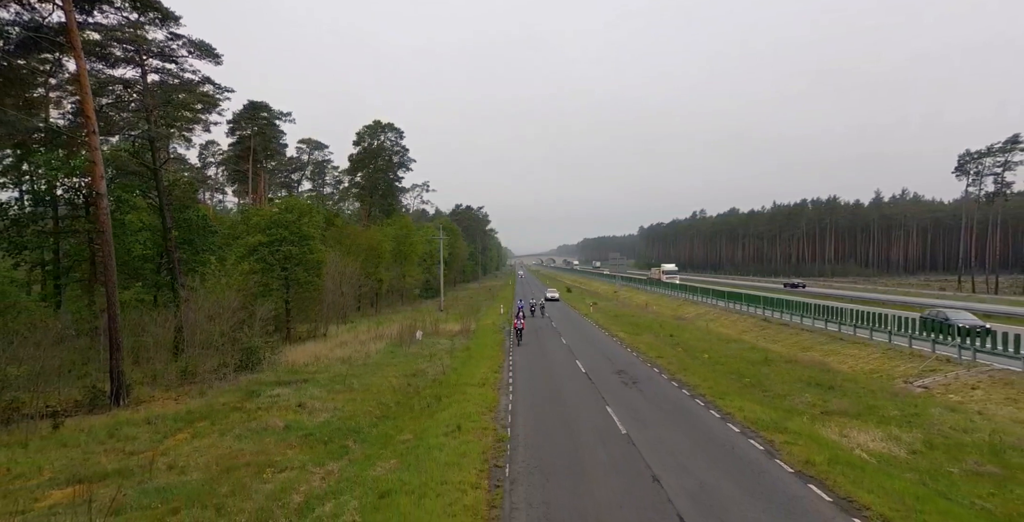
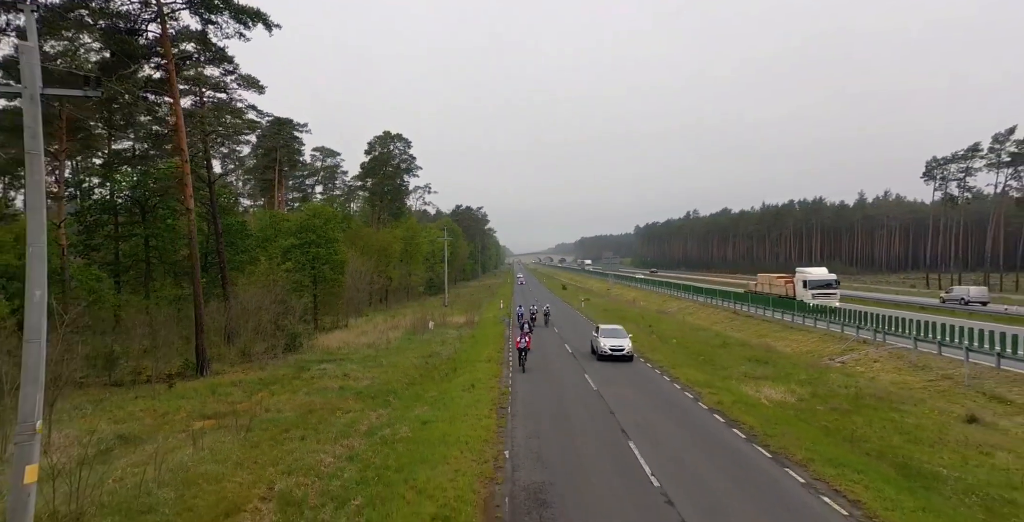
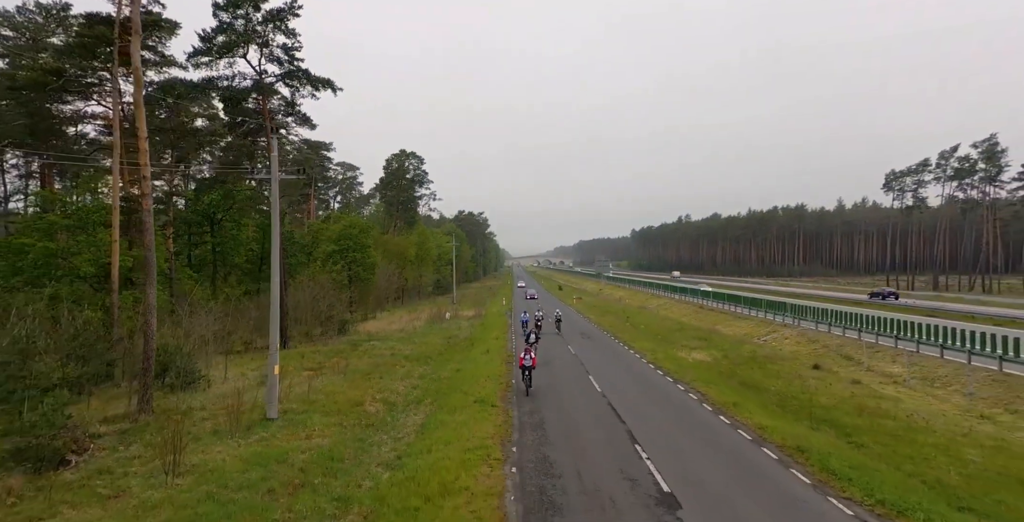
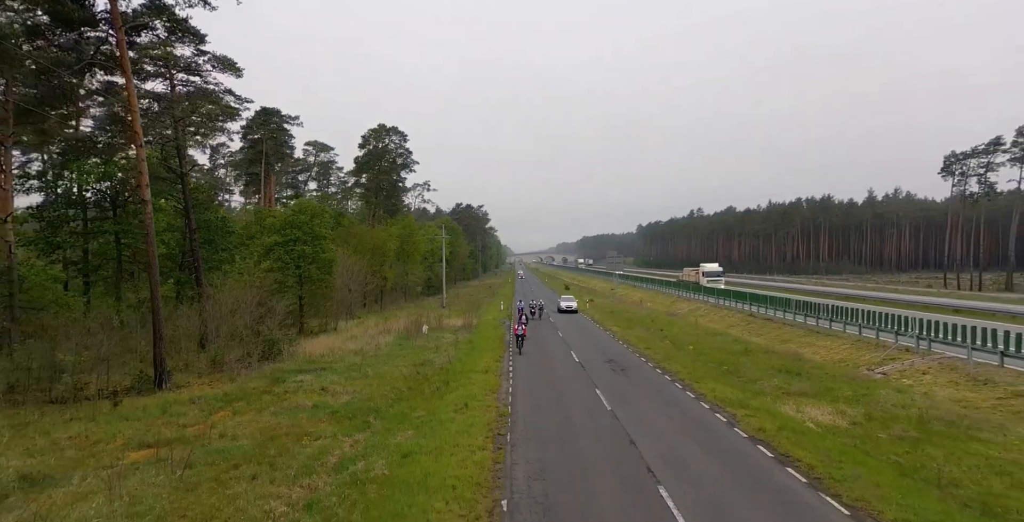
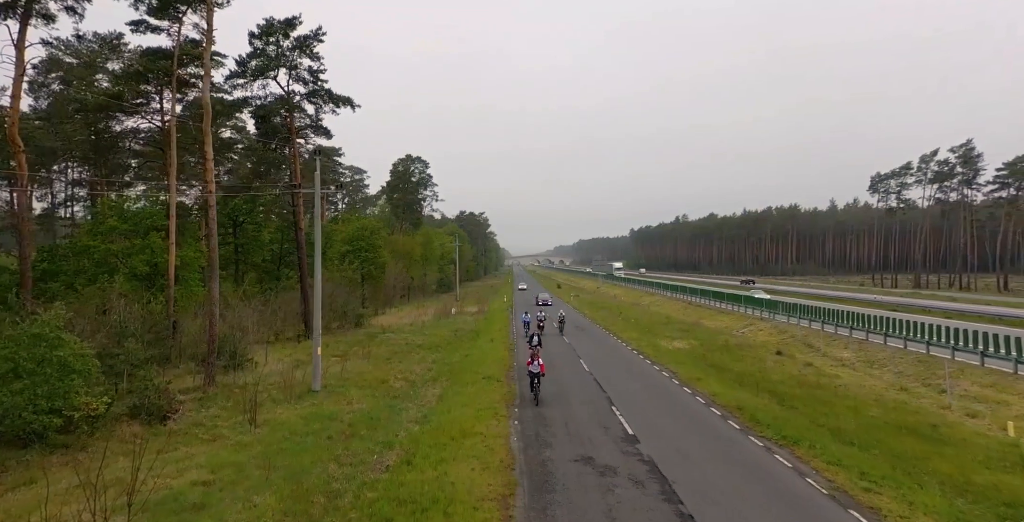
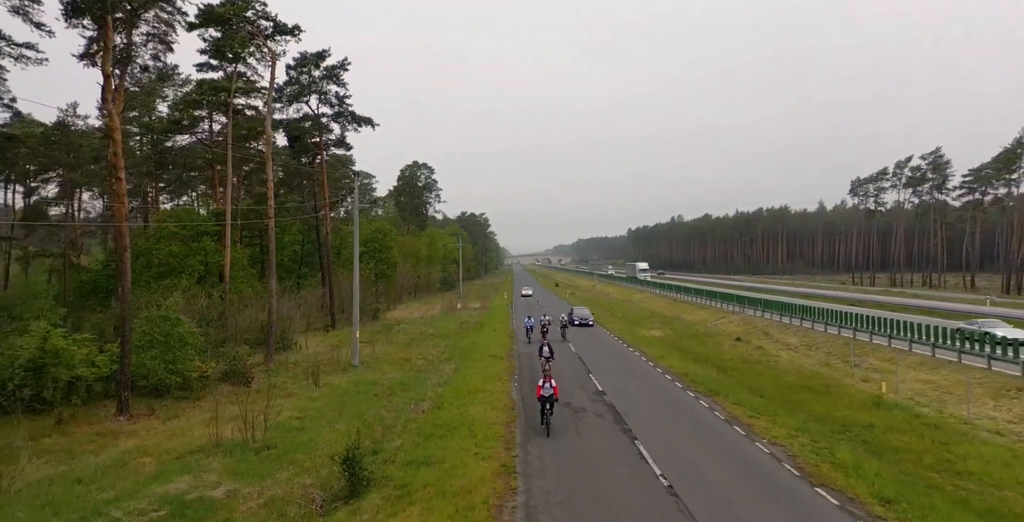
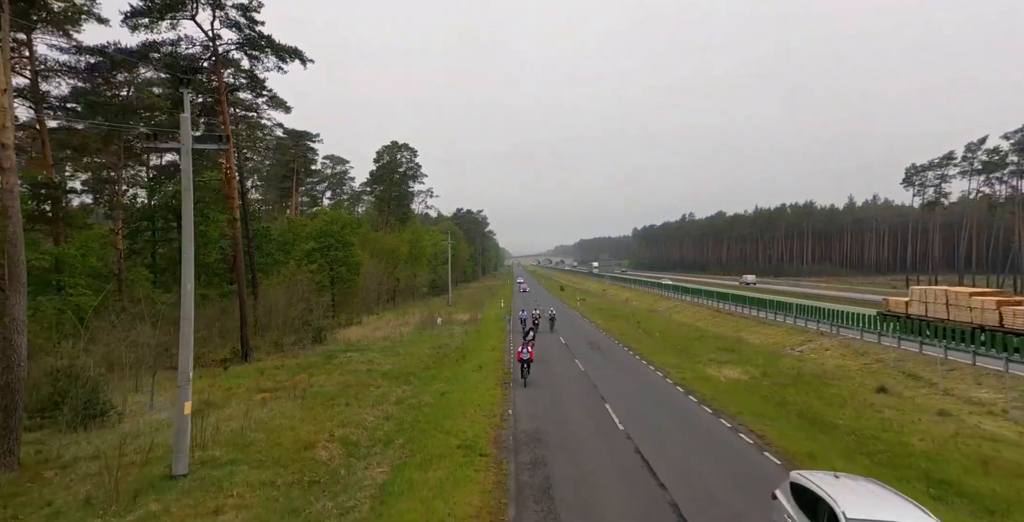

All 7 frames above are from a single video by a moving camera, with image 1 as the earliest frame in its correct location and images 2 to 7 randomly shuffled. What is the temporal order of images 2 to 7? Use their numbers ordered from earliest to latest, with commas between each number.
4, 2, 7, 3, 5, 6
